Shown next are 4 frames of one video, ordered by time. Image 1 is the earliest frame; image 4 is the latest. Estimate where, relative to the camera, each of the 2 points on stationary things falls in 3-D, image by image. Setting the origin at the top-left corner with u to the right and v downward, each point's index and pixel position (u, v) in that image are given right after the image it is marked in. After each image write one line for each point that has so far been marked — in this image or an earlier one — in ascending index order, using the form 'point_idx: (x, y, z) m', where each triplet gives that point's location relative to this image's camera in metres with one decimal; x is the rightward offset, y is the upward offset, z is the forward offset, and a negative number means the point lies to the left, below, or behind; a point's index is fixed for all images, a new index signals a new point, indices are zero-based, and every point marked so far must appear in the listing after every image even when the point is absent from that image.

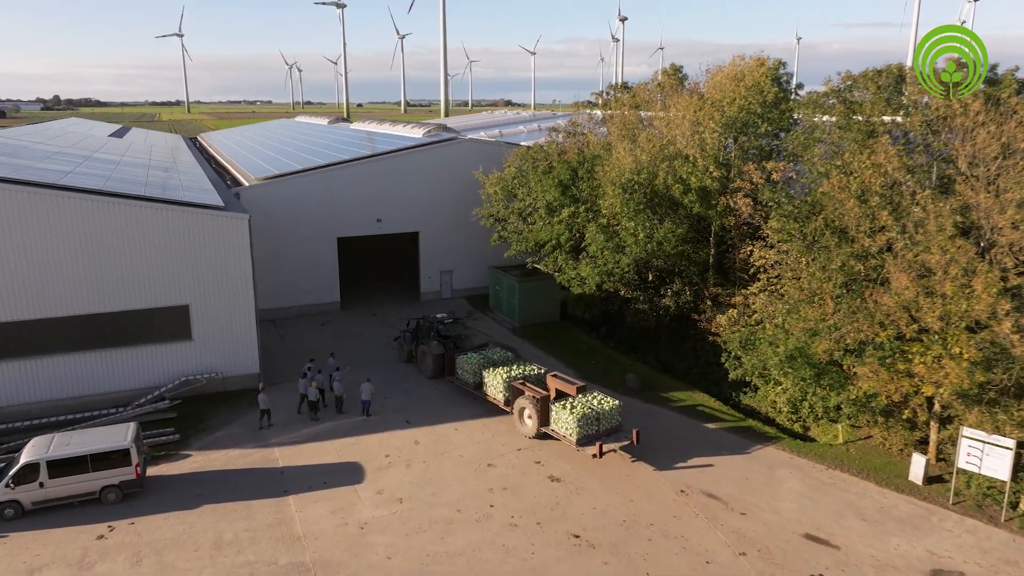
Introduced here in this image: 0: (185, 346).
0: (-7.9, -1.4, +18.8) m
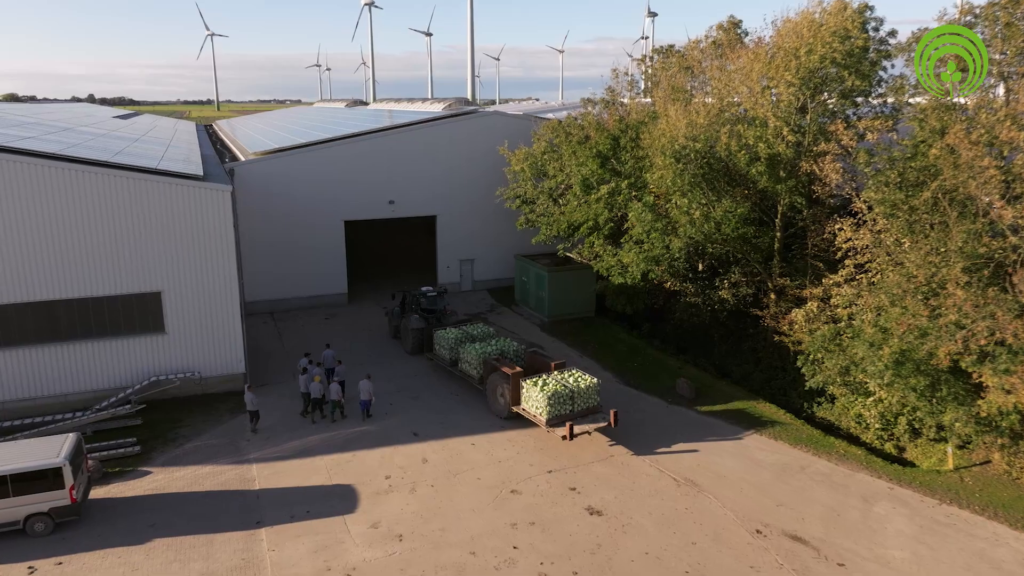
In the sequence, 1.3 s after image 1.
0: (-7.3, -1.1, +16.1) m
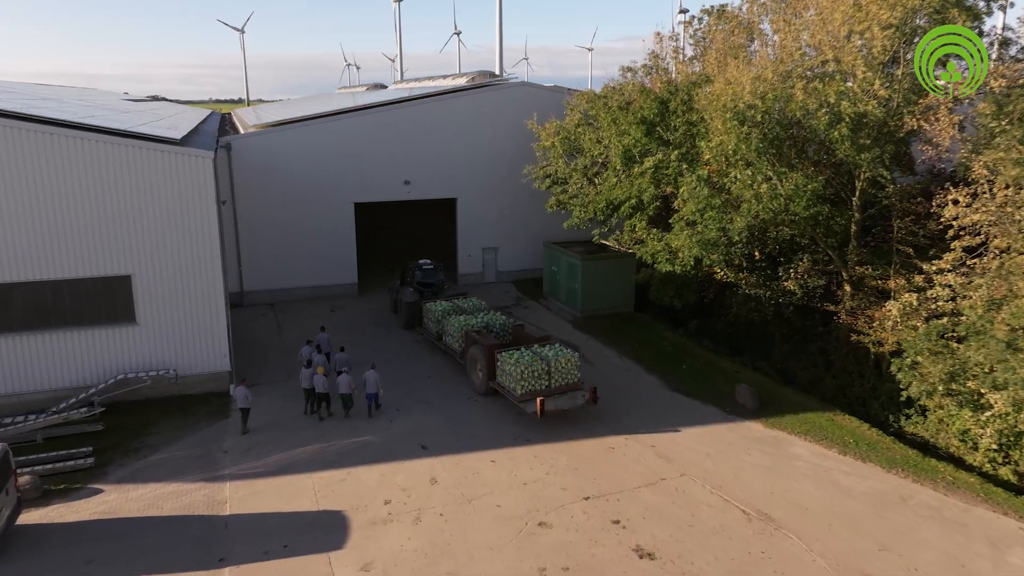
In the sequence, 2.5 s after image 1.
0: (-6.8, -0.8, +13.8) m
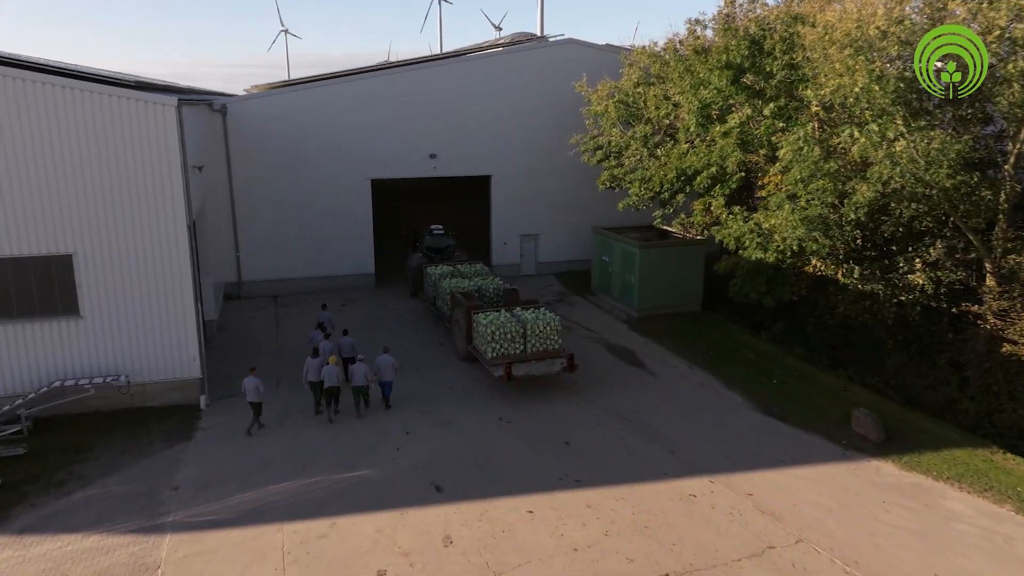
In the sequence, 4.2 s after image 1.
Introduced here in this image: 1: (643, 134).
0: (-6.2, -0.5, +10.9) m
1: (+2.6, +3.1, +15.2) m
